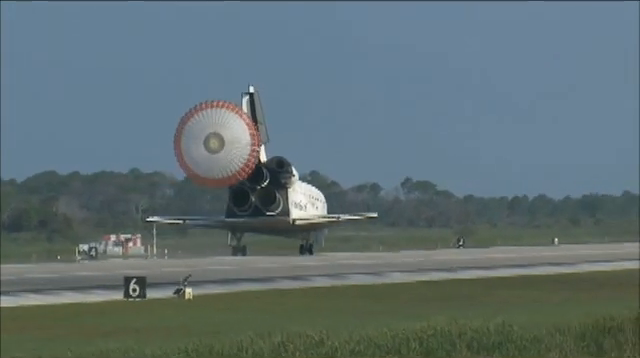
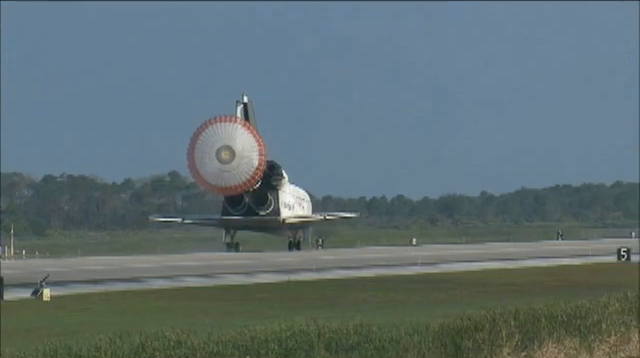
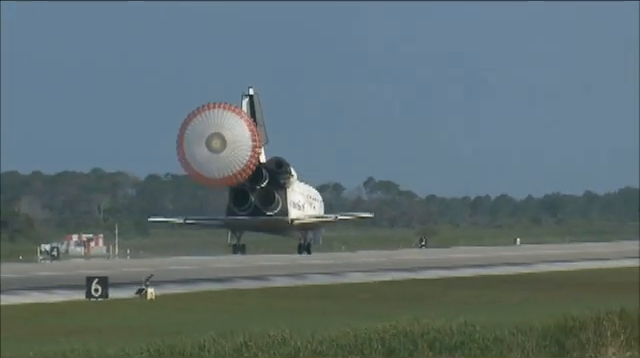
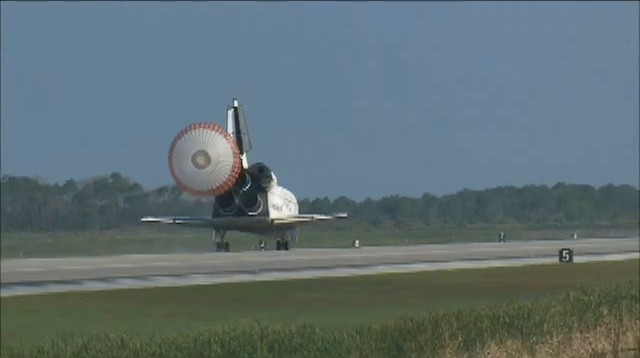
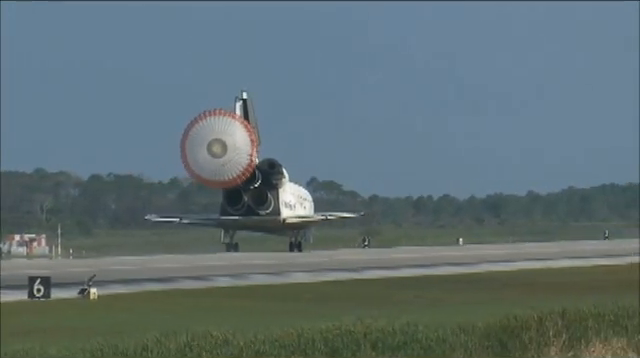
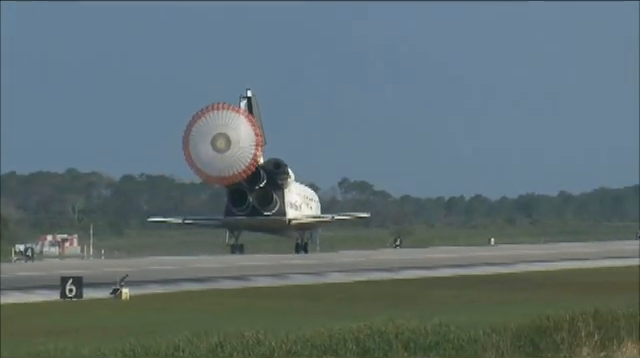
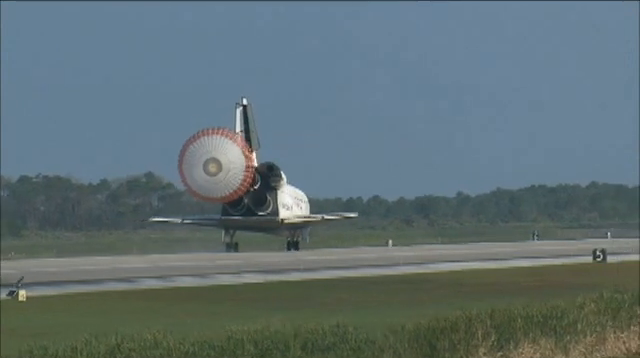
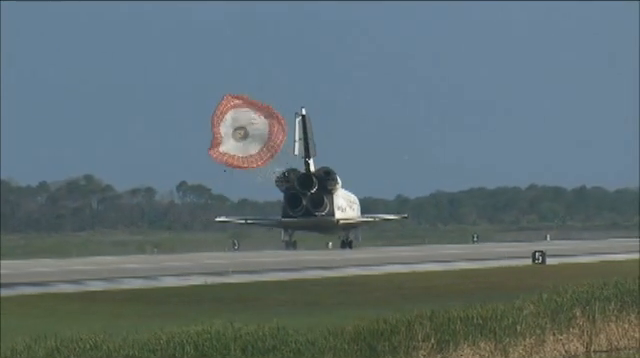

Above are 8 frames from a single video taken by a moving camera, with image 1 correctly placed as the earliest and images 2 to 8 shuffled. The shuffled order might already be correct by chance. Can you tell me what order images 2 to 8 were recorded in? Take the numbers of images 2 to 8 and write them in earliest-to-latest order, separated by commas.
3, 6, 5, 2, 7, 4, 8
